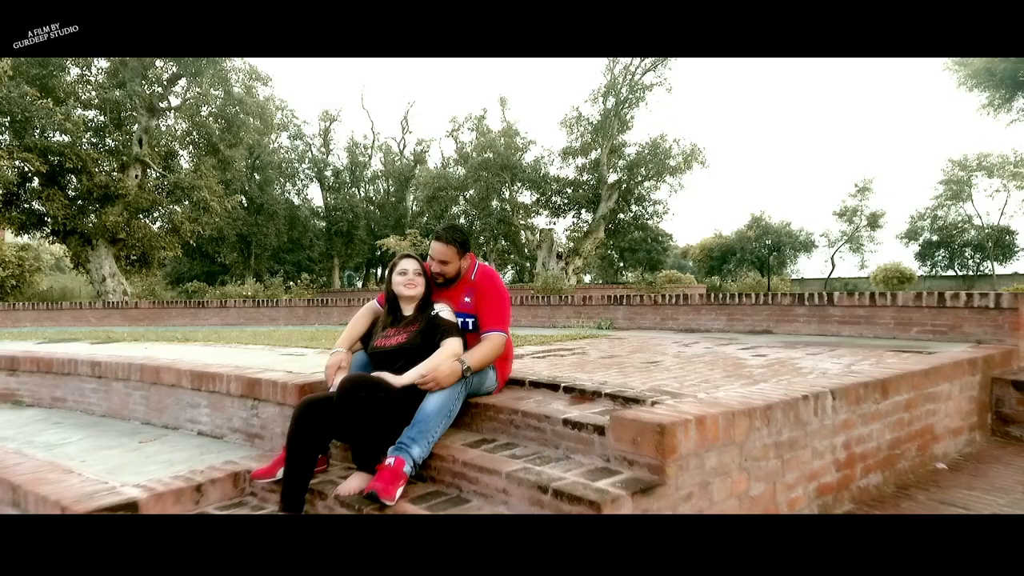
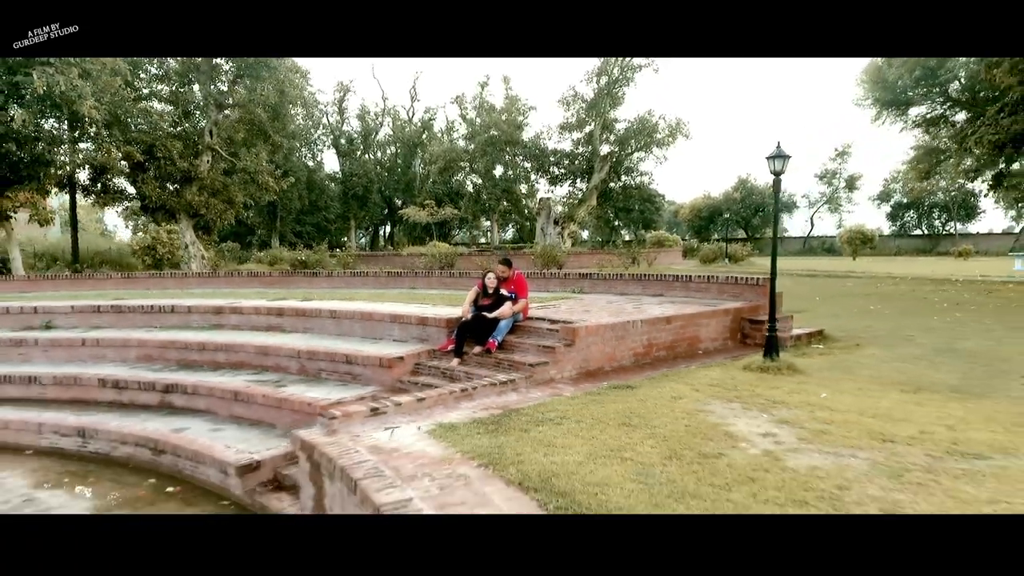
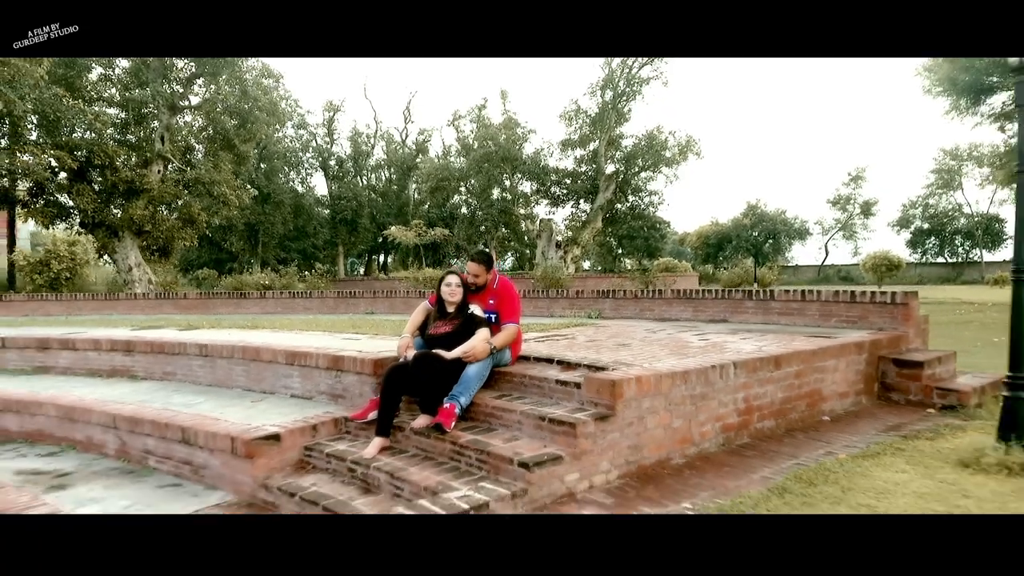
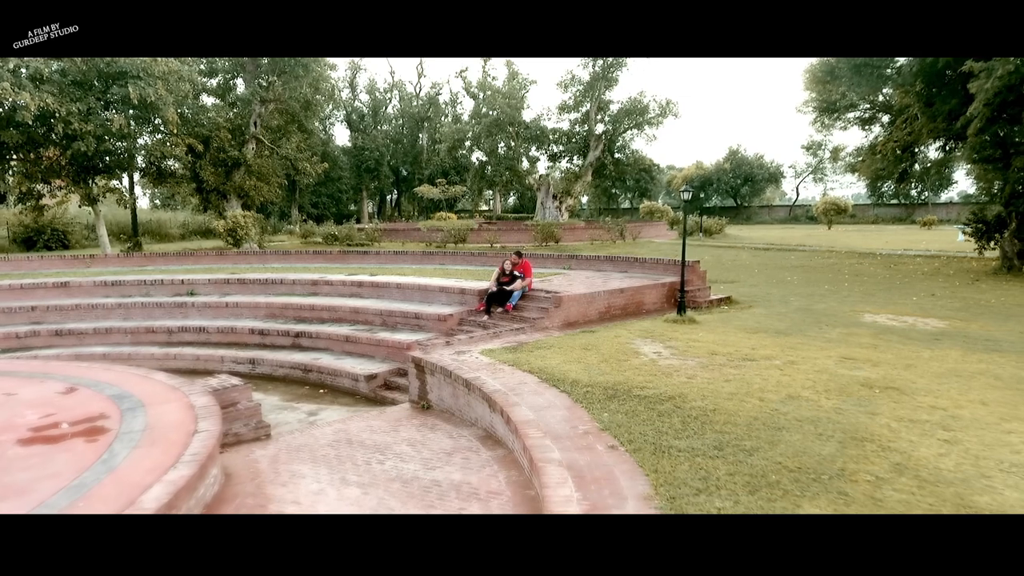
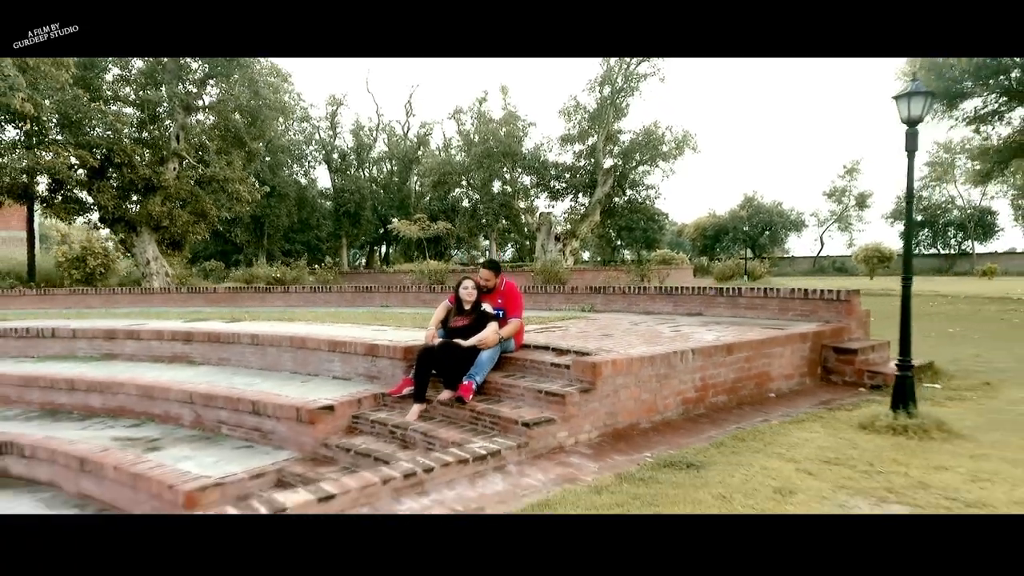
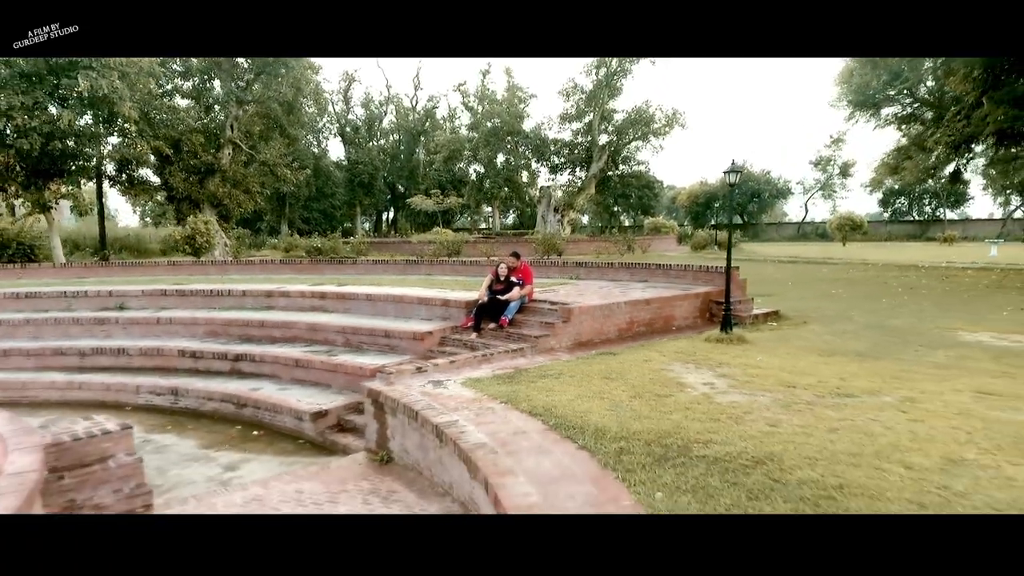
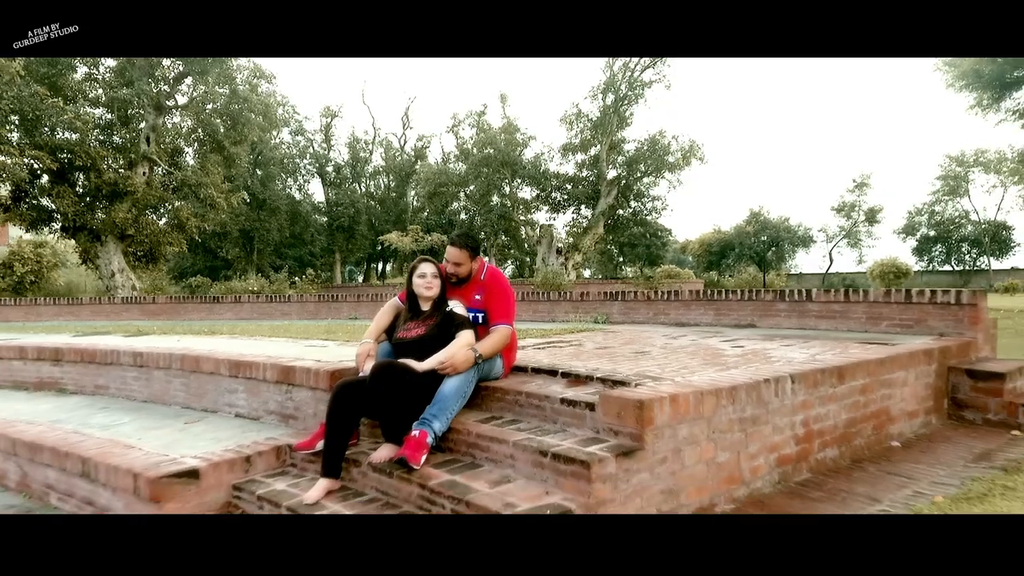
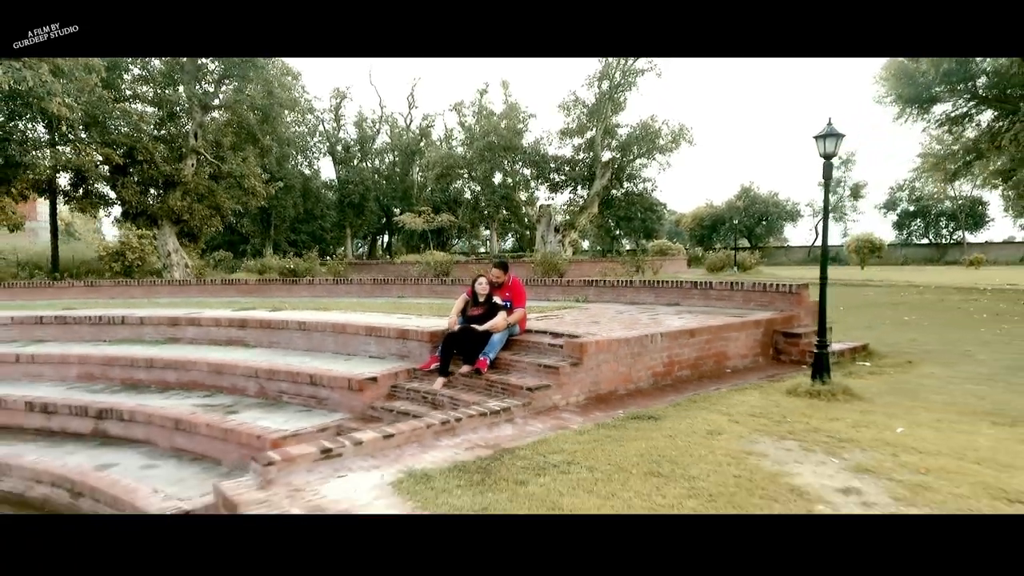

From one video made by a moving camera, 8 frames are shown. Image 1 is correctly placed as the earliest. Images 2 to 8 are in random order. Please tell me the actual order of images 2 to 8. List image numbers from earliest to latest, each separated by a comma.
7, 3, 5, 8, 2, 6, 4
